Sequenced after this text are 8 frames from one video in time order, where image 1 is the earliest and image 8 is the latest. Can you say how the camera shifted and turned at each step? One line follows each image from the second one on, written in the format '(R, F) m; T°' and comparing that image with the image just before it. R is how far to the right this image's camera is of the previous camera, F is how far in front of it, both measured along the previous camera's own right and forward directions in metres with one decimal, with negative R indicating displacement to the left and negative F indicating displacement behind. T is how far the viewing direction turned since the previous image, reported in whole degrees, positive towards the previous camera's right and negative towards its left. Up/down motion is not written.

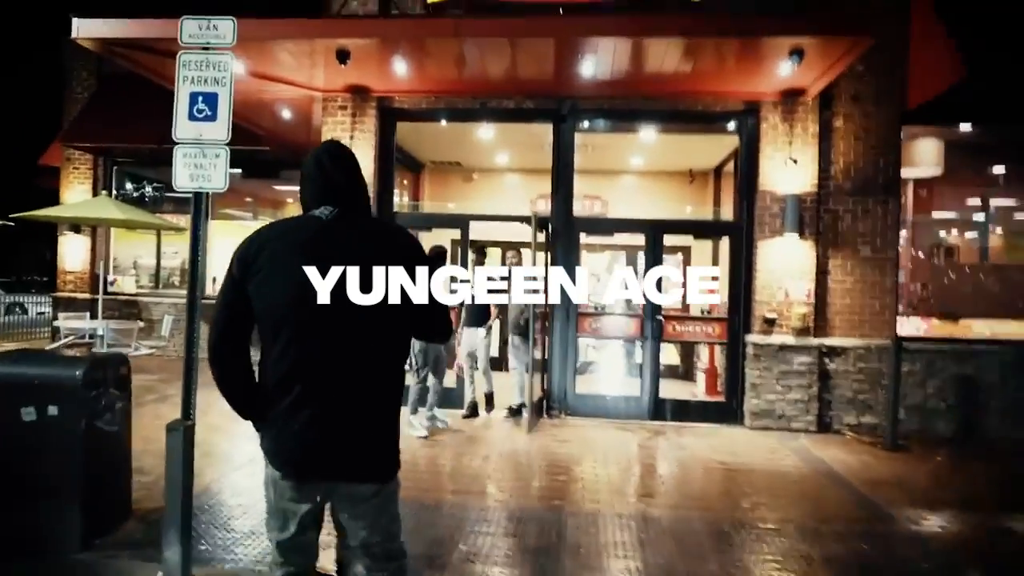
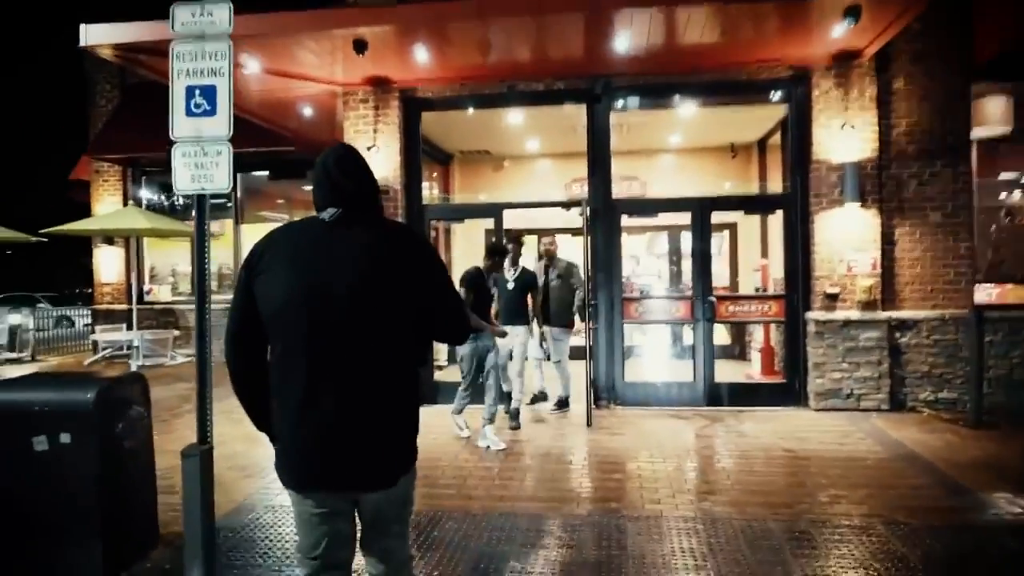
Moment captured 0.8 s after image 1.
(0.0, +0.4) m; -3°
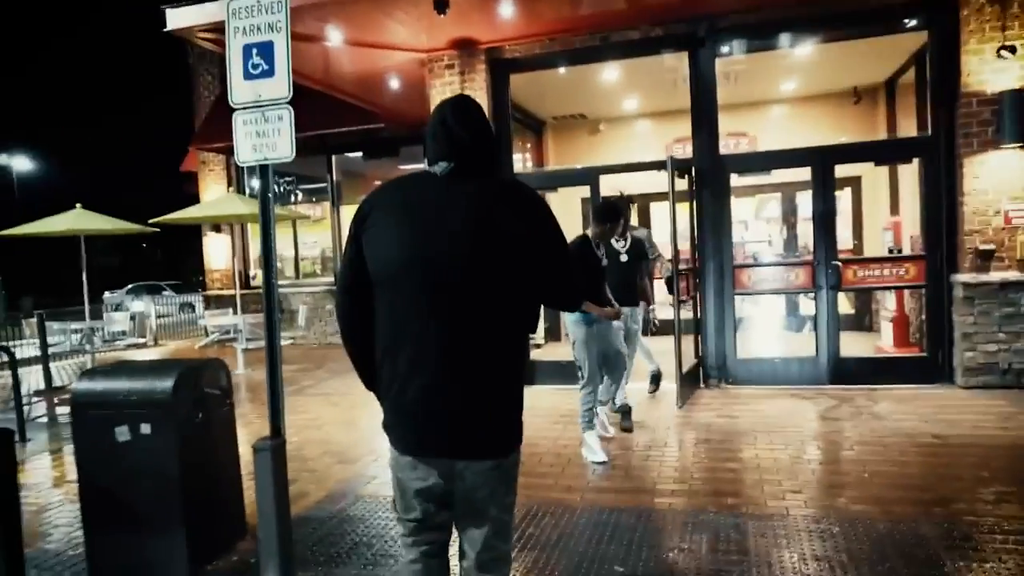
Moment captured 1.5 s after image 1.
(0.0, +0.4) m; -8°
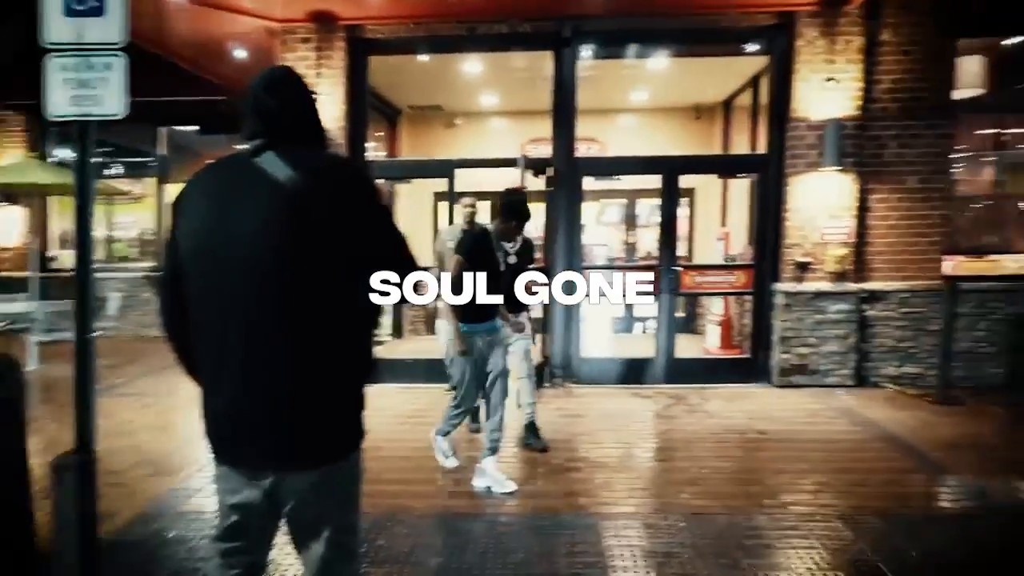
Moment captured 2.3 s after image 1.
(-0.1, +0.2) m; +13°
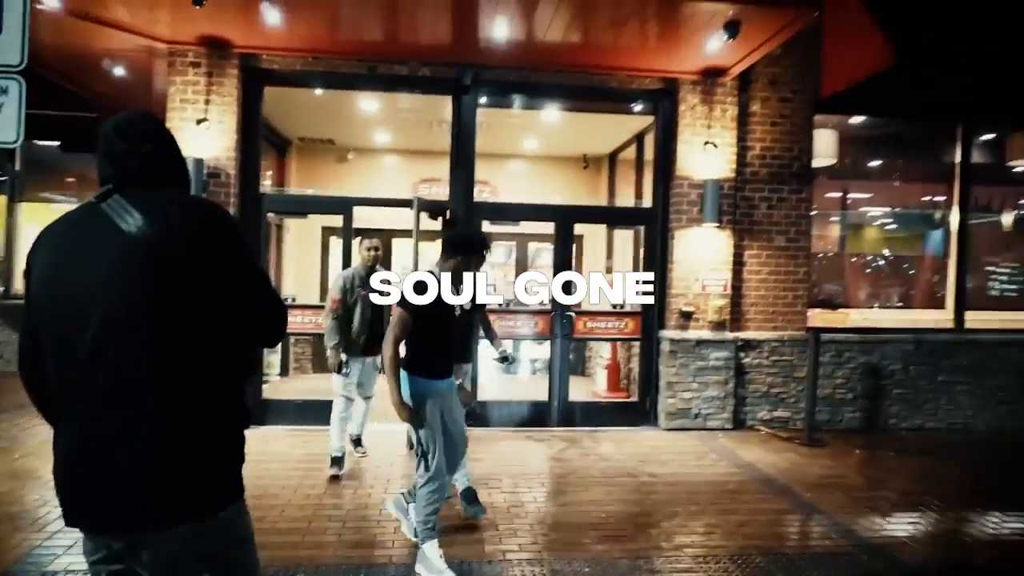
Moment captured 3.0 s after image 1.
(-0.2, 0.0) m; +10°
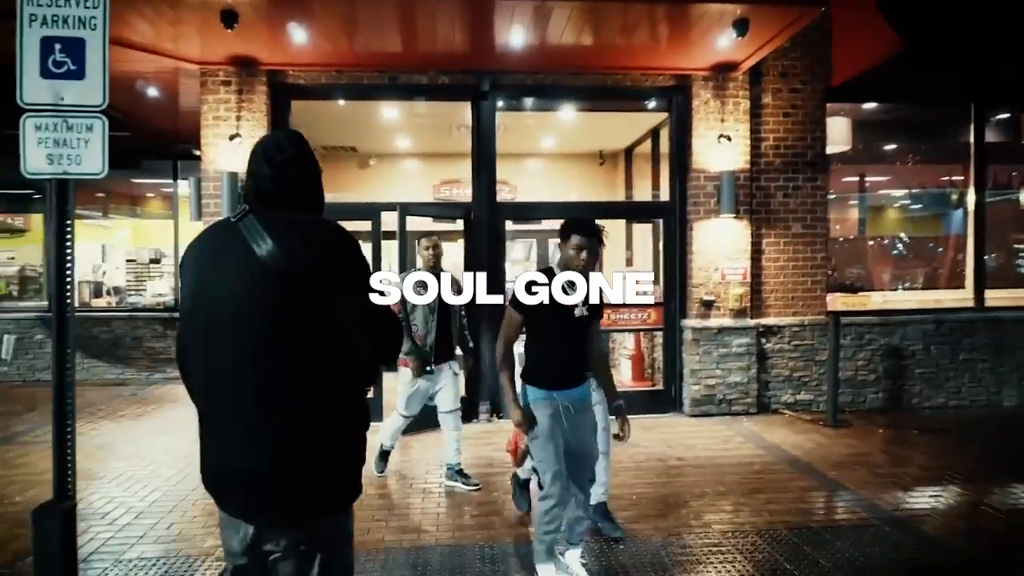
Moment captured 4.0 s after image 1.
(-0.1, -0.2) m; -2°
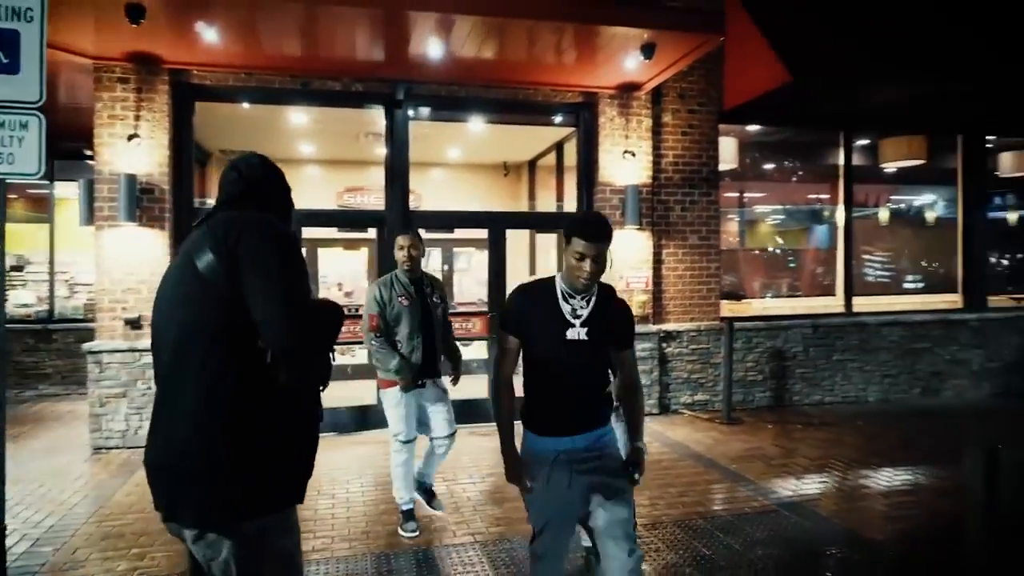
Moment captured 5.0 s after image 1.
(-0.3, -0.1) m; +9°
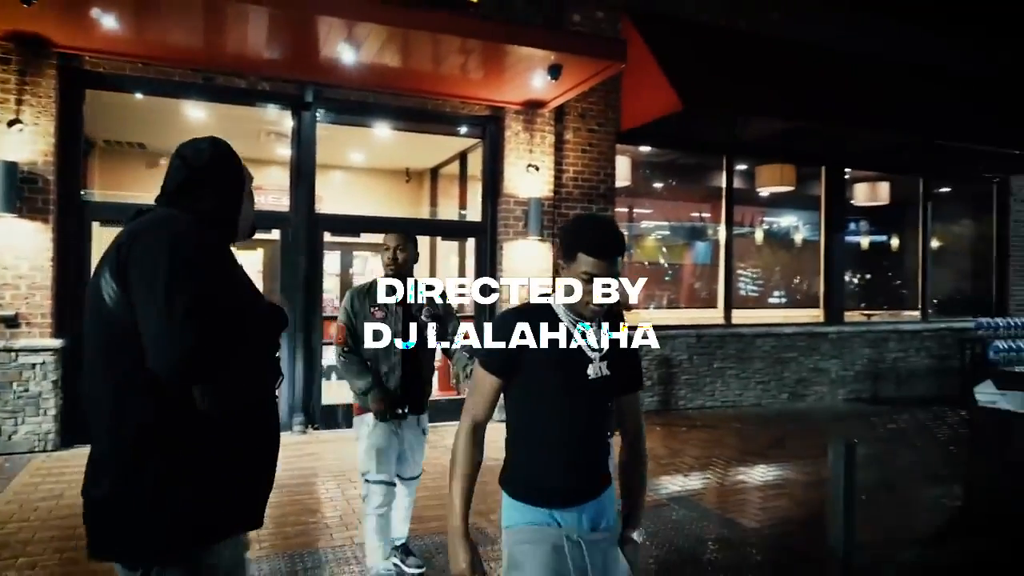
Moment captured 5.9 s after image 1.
(-0.2, -0.2) m; +9°
